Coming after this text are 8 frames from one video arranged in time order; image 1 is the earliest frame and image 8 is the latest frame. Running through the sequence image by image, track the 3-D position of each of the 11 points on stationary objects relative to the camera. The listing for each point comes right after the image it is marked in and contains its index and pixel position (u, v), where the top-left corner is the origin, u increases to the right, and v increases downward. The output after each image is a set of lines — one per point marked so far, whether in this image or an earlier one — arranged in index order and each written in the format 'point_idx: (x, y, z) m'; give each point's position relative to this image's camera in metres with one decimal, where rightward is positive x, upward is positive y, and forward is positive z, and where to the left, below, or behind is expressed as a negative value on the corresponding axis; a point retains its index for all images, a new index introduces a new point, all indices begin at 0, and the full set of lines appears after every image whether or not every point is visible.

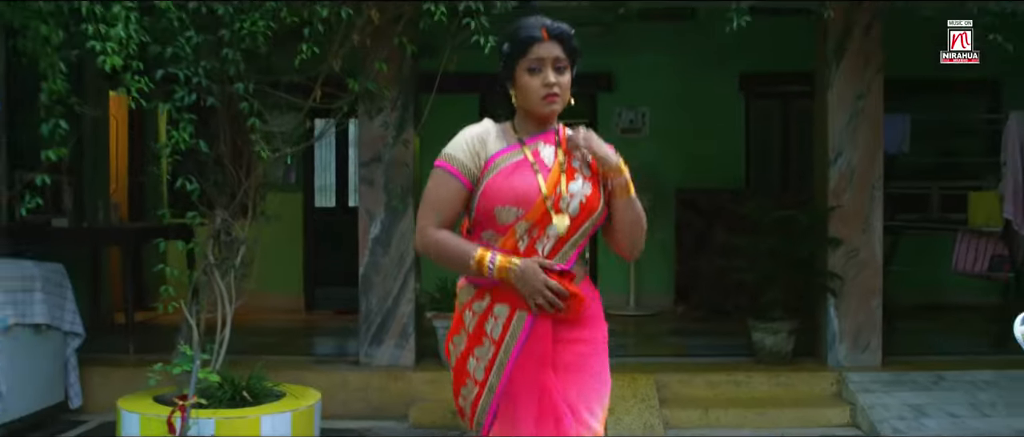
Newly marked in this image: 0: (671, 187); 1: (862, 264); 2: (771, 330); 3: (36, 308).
0: (+1.2, +0.3, +7.0) m
1: (+2.1, -0.3, +5.5) m
2: (+1.6, -0.7, +5.7) m
3: (-2.4, -0.5, +4.7) m
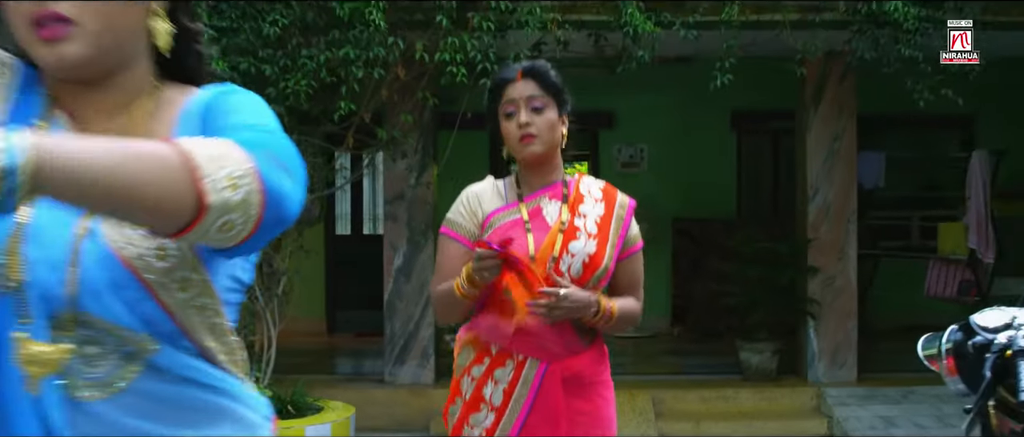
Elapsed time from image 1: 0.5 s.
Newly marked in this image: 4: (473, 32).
0: (+1.3, 0.0, +7.6) m
1: (+2.1, -0.5, +6.1) m
2: (+1.6, -0.9, +6.2) m
3: (-2.4, -0.6, +5.3) m
4: (-0.2, +1.0, +4.9) m
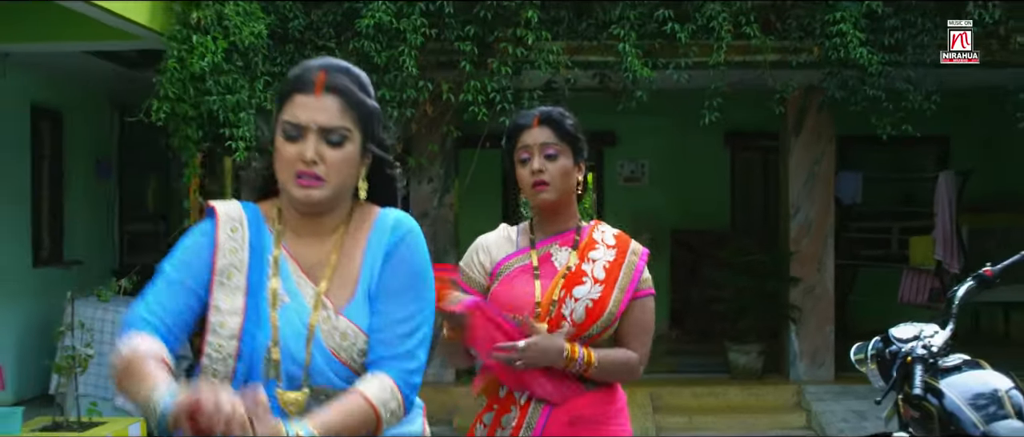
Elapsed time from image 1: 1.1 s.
0: (+1.4, -0.1, +8.3) m
1: (+2.2, -0.6, +6.8) m
2: (+1.7, -1.0, +6.9) m
3: (-2.3, -0.8, +6.0) m
4: (-0.1, +0.9, +5.6) m
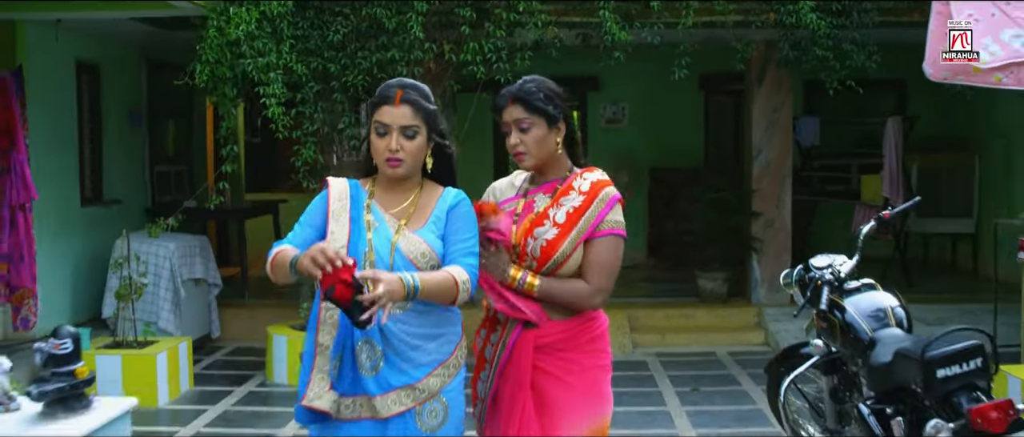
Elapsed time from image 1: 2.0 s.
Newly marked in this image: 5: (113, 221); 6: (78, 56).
0: (+1.3, +0.5, +9.1) m
1: (+2.2, -0.1, +7.7) m
2: (+1.7, -0.5, +7.8) m
3: (-2.3, -0.4, +6.9) m
4: (-0.2, +1.2, +6.3) m
5: (-3.2, 0.0, +7.4) m
6: (-3.2, +1.2, +6.8) m
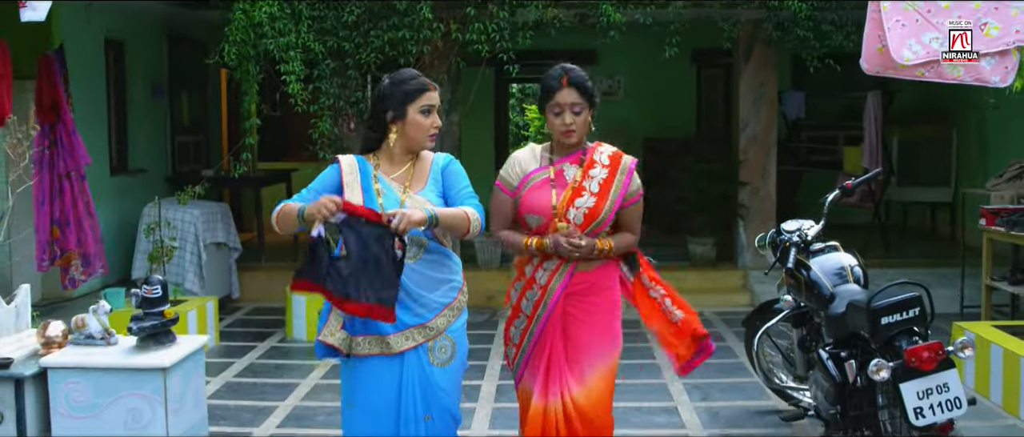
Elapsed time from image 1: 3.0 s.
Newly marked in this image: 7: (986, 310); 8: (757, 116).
0: (+1.3, +0.8, +9.6) m
1: (+2.2, +0.2, +8.2) m
2: (+1.7, -0.2, +8.3) m
3: (-2.3, -0.1, +7.4) m
4: (-0.1, +1.5, +6.8) m
5: (-3.1, +0.3, +7.9) m
6: (-3.2, +1.4, +7.3) m
7: (+3.2, -0.6, +6.3) m
8: (+2.1, +0.9, +8.0) m
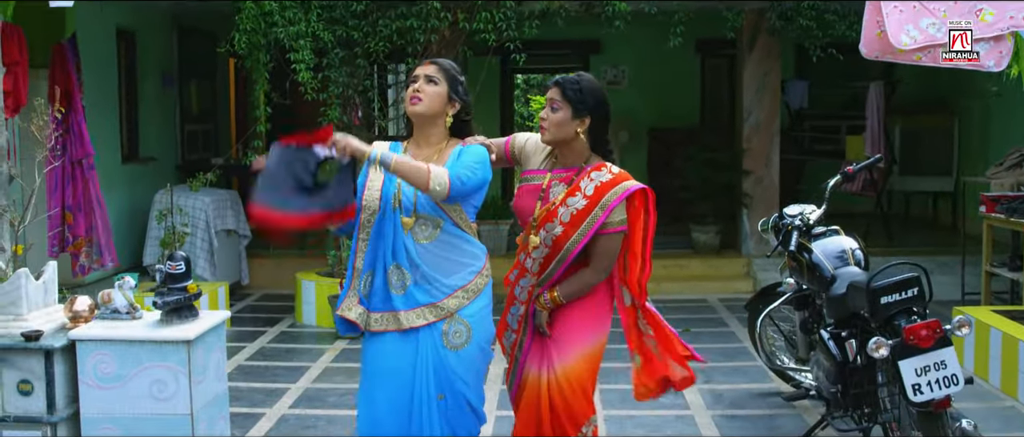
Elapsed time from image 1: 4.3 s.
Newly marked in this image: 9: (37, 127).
0: (+1.4, +0.9, +9.7) m
1: (+2.2, +0.3, +8.2) m
2: (+1.7, -0.1, +8.4) m
3: (-2.3, 0.0, +7.5) m
4: (-0.1, +1.6, +6.9) m
5: (-3.1, +0.4, +8.0) m
6: (-3.1, +1.5, +7.4) m
7: (+3.2, -0.5, +6.4) m
8: (+2.2, +1.0, +8.1) m
9: (-2.9, +0.6, +5.6) m
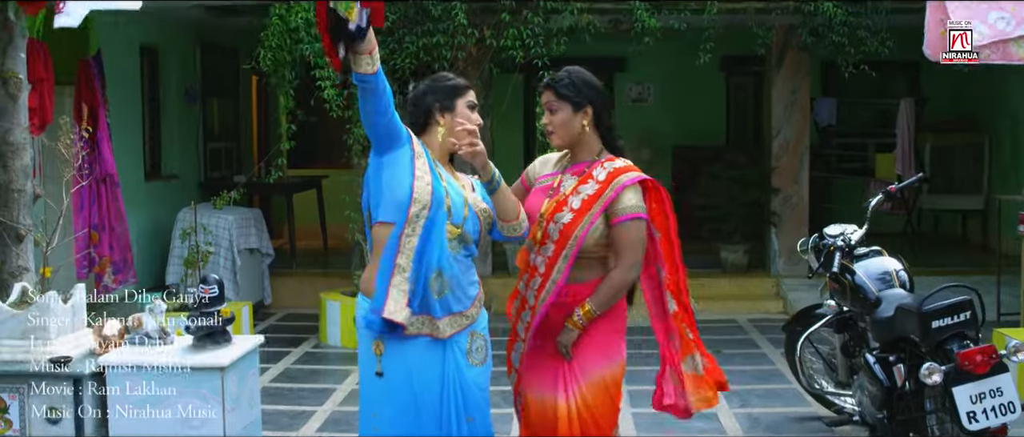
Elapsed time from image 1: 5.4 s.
0: (+1.6, +0.8, +9.6) m
1: (+2.5, +0.1, +8.1) m
2: (+2.0, -0.3, +8.3) m
3: (-2.0, -0.2, +7.4) m
4: (+0.1, +1.4, +6.8) m
5: (-2.9, +0.2, +7.9) m
6: (-2.9, +1.4, +7.3) m
7: (+3.4, -0.7, +6.2) m
8: (+2.4, +0.8, +8.0) m
9: (-2.7, +0.4, +5.6) m
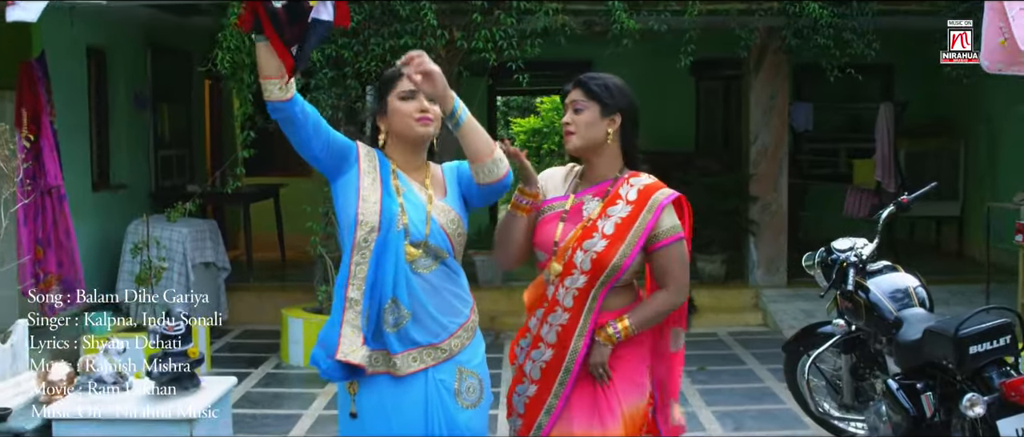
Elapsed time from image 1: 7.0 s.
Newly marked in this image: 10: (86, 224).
0: (+1.3, +0.7, +9.3) m
1: (+2.2, 0.0, +7.9) m
2: (+1.7, -0.4, +8.0) m
3: (-2.2, -0.2, +6.9) m
4: (-0.1, +1.3, +6.5) m
5: (-3.1, +0.1, +7.4) m
6: (-3.1, +1.3, +6.8) m
7: (+3.3, -0.7, +6.0) m
8: (+2.1, +0.8, +7.7) m
9: (-2.8, +0.4, +5.1) m
10: (-3.1, 0.0, +6.9) m
